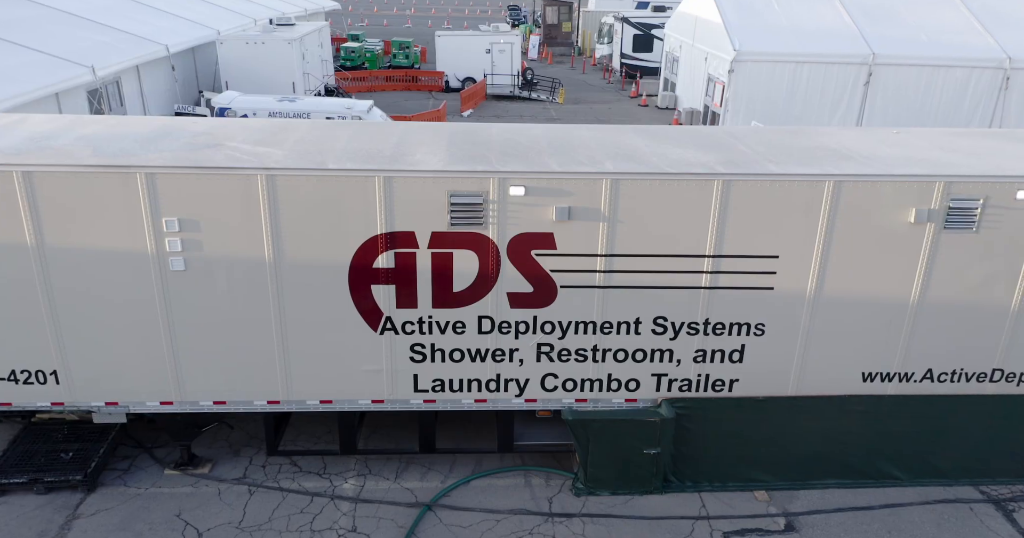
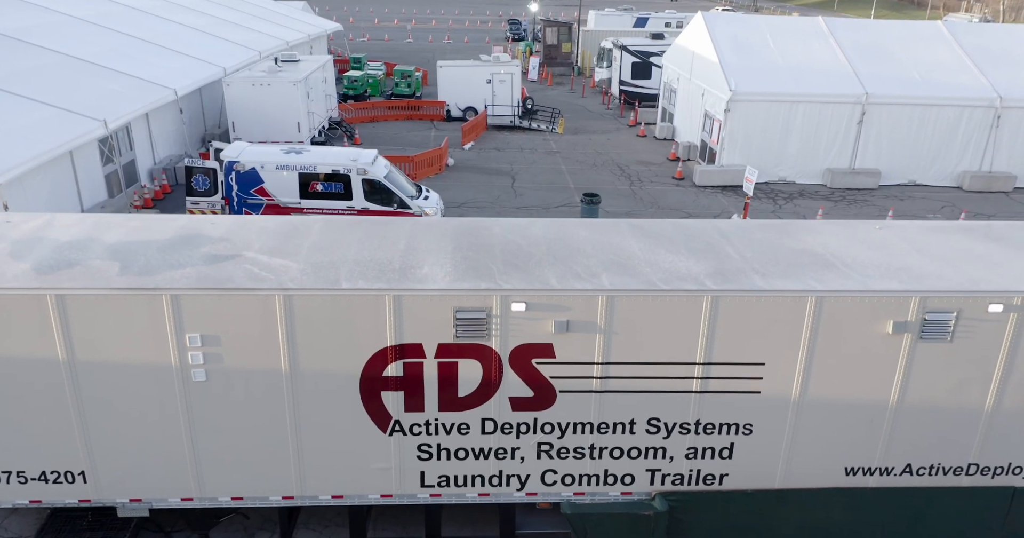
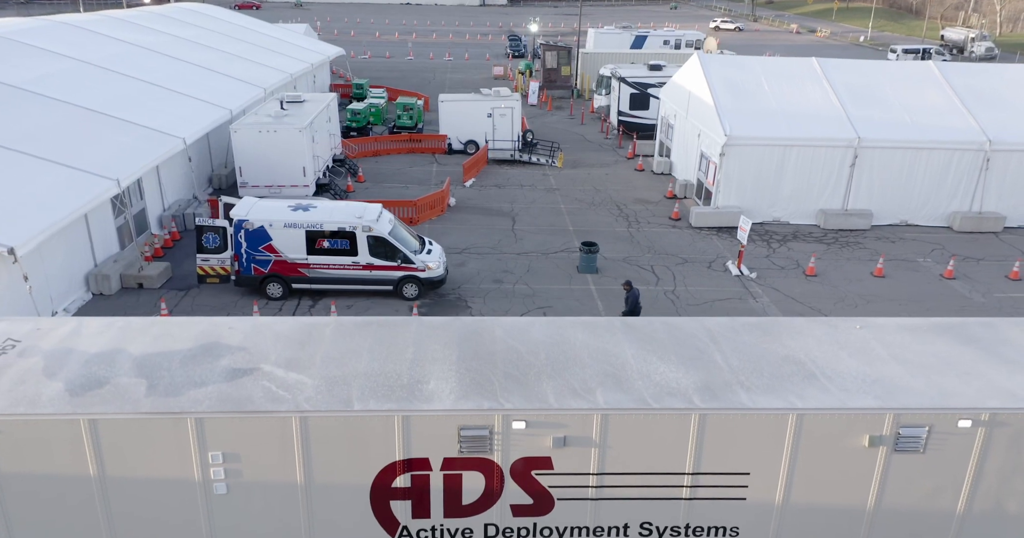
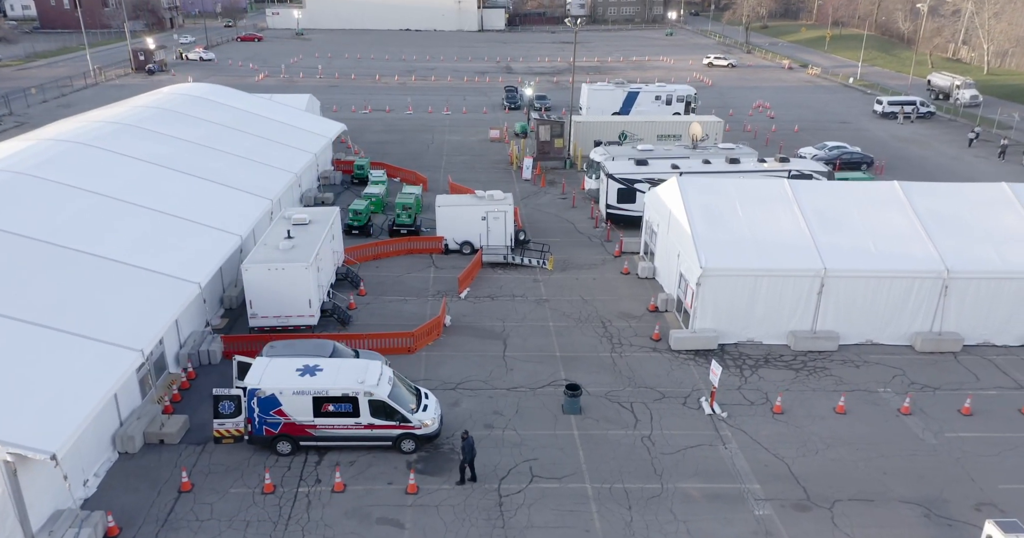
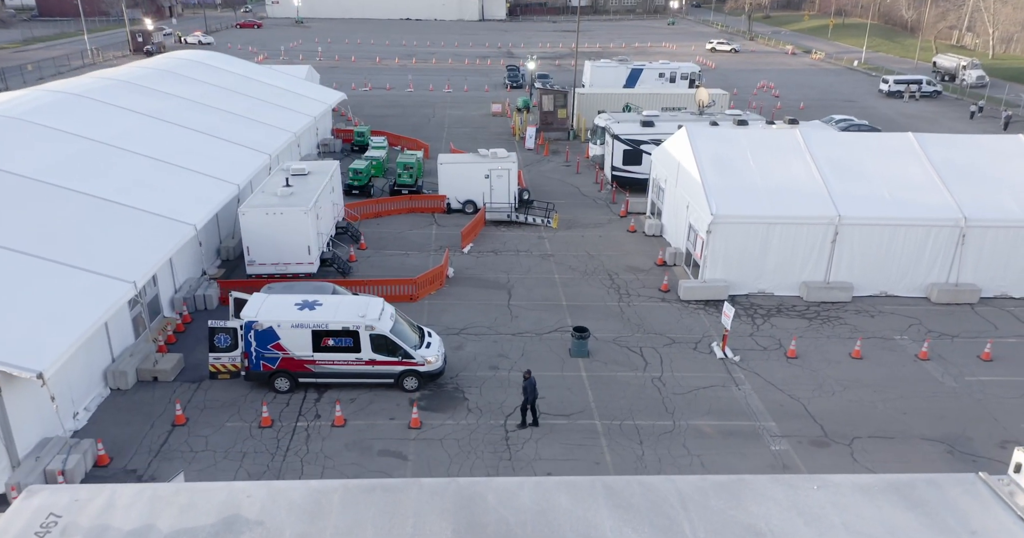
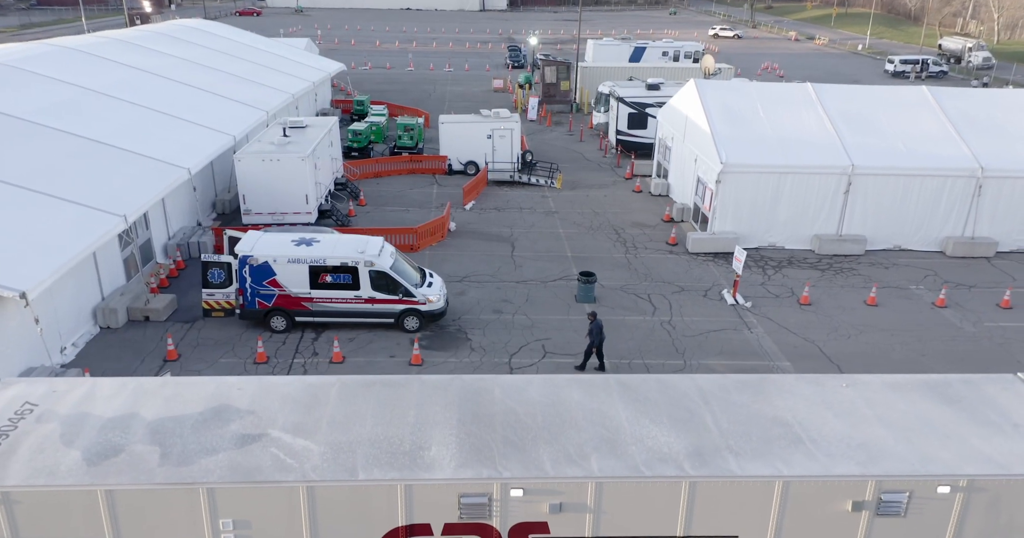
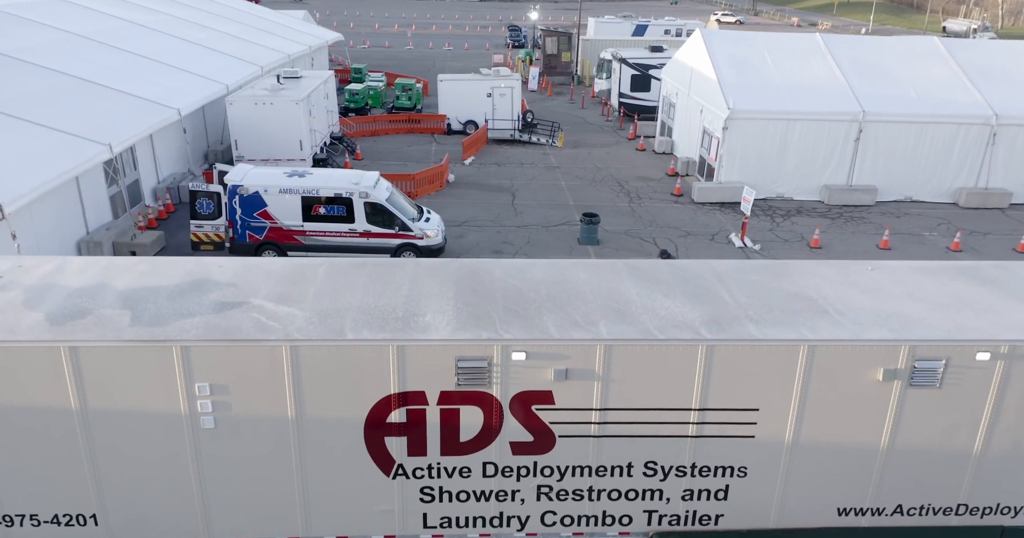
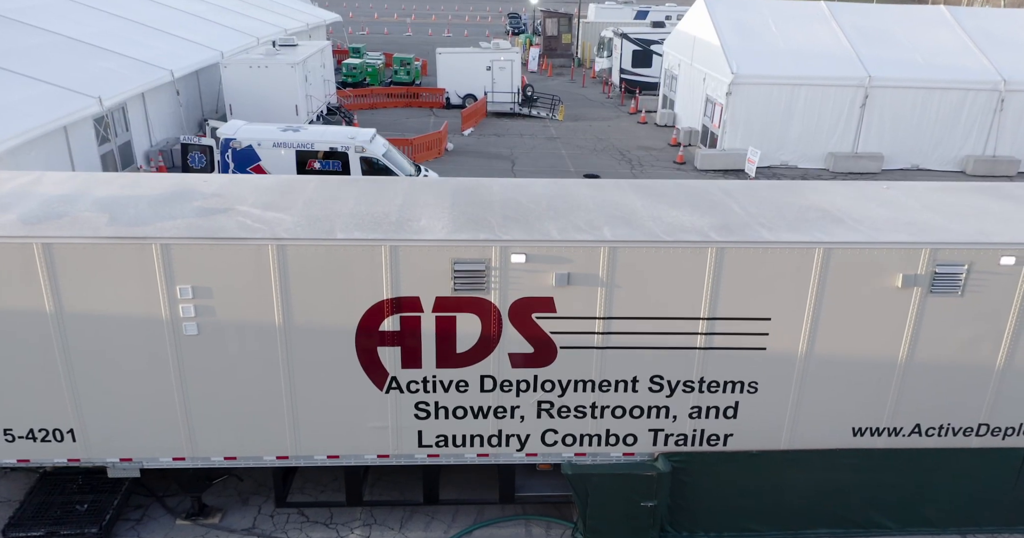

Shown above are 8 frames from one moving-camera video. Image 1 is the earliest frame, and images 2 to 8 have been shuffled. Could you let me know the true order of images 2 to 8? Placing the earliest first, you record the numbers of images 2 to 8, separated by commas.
8, 2, 7, 3, 6, 5, 4
